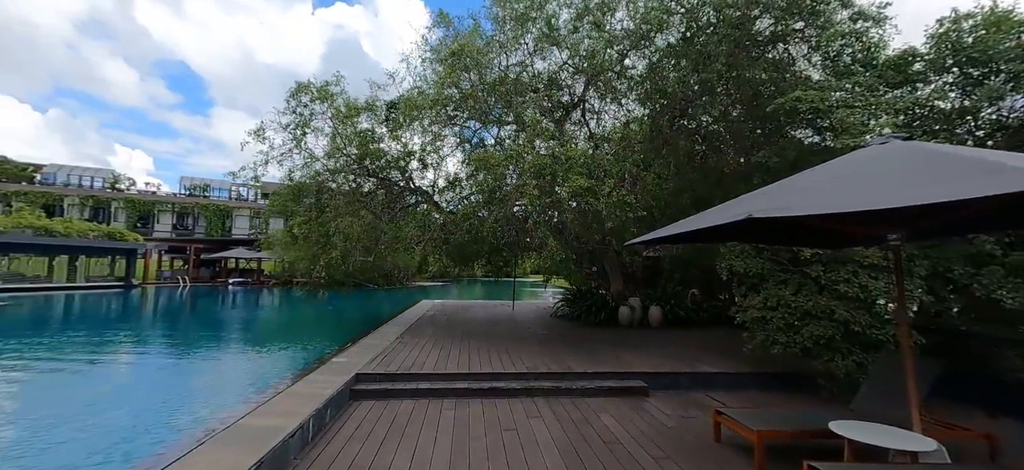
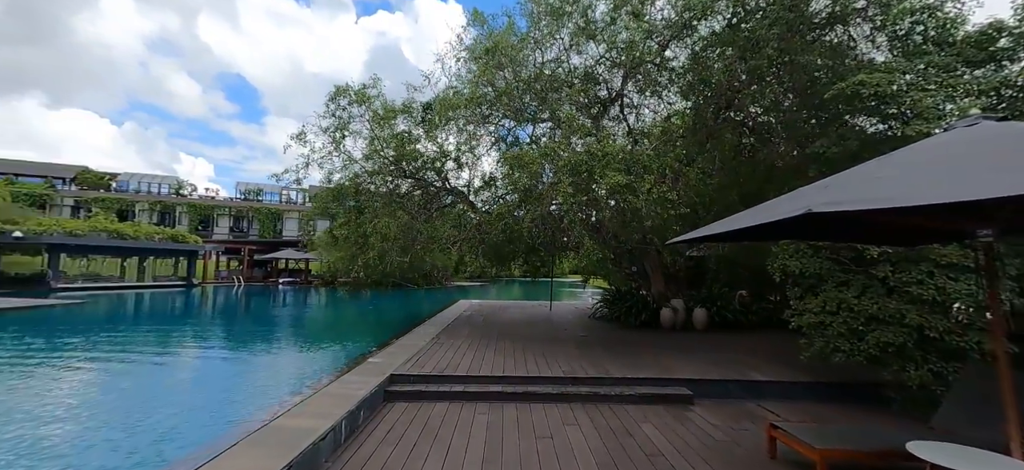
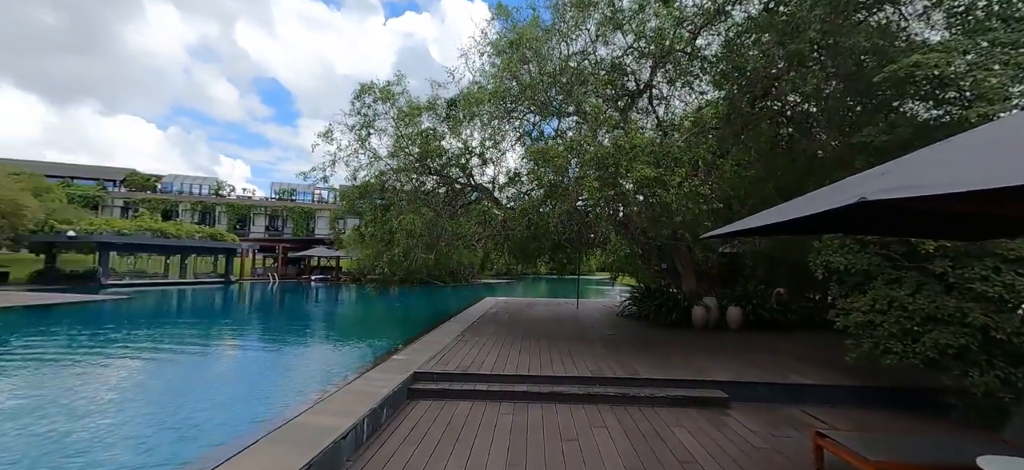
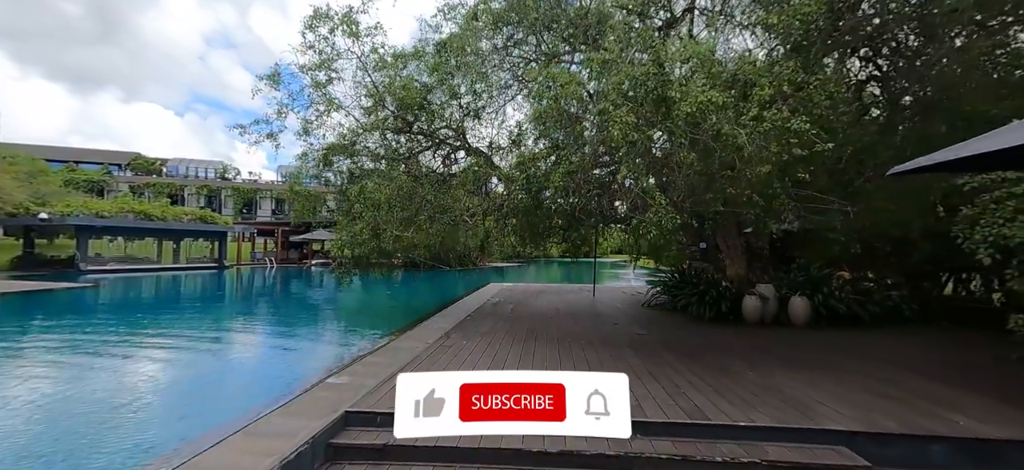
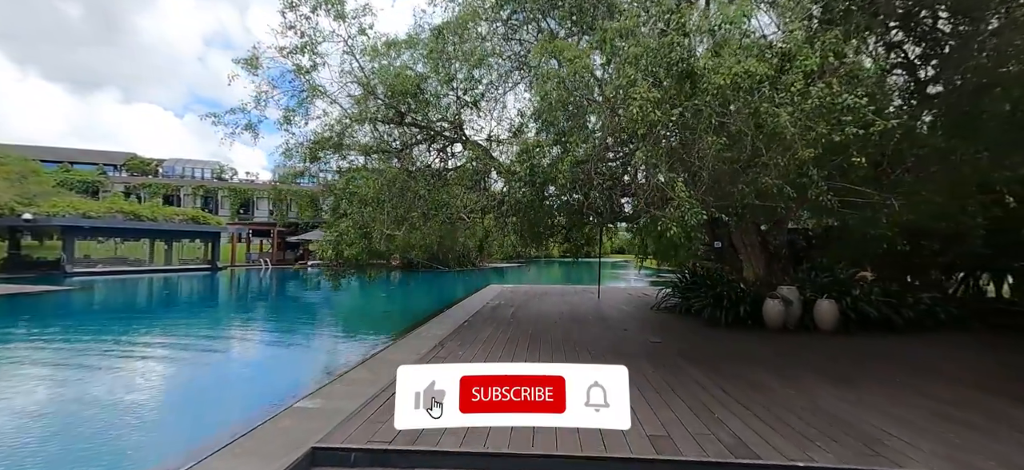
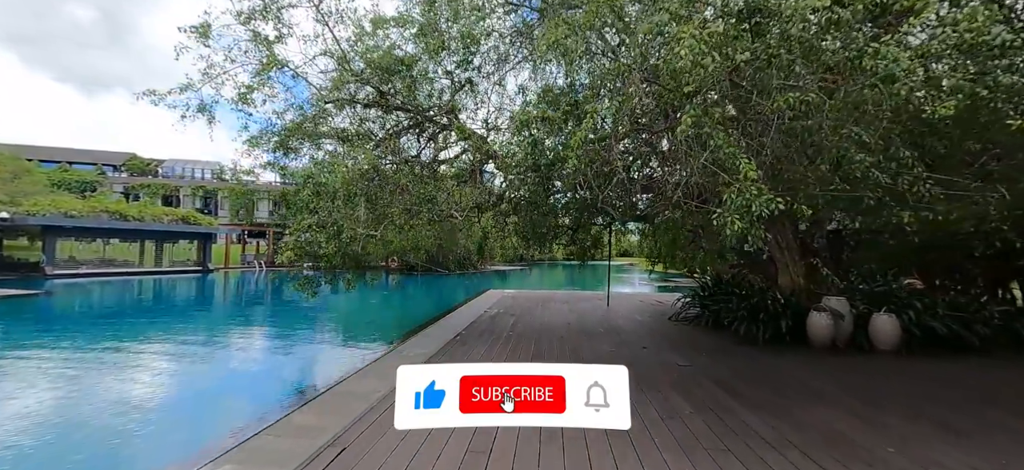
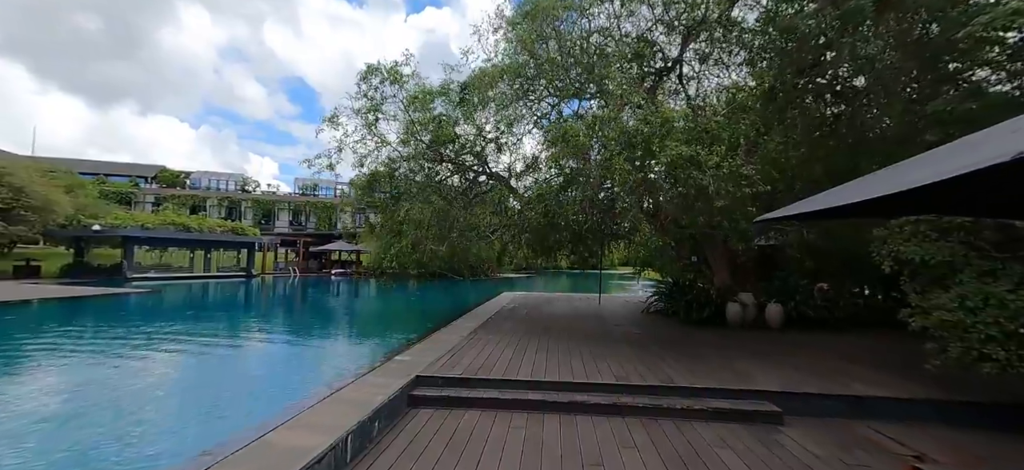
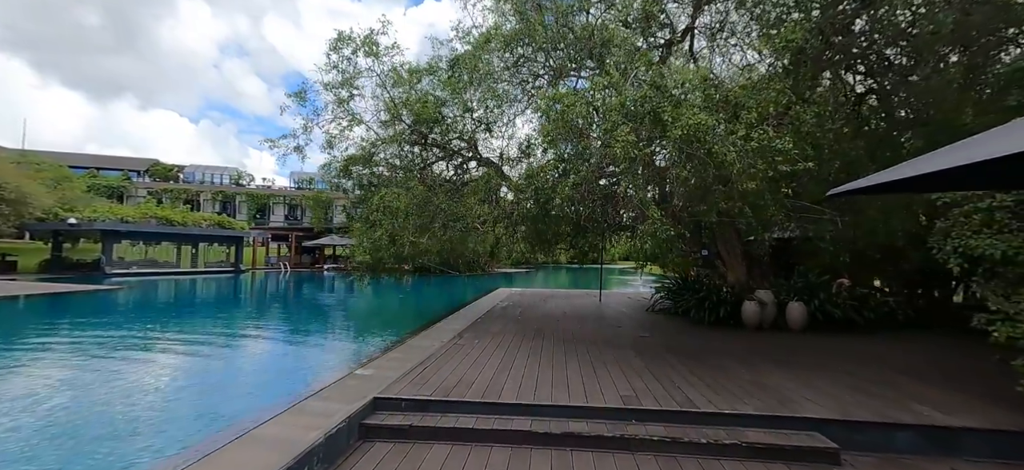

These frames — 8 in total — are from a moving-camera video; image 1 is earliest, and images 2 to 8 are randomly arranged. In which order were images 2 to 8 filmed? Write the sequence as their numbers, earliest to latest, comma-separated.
2, 3, 7, 8, 4, 5, 6
